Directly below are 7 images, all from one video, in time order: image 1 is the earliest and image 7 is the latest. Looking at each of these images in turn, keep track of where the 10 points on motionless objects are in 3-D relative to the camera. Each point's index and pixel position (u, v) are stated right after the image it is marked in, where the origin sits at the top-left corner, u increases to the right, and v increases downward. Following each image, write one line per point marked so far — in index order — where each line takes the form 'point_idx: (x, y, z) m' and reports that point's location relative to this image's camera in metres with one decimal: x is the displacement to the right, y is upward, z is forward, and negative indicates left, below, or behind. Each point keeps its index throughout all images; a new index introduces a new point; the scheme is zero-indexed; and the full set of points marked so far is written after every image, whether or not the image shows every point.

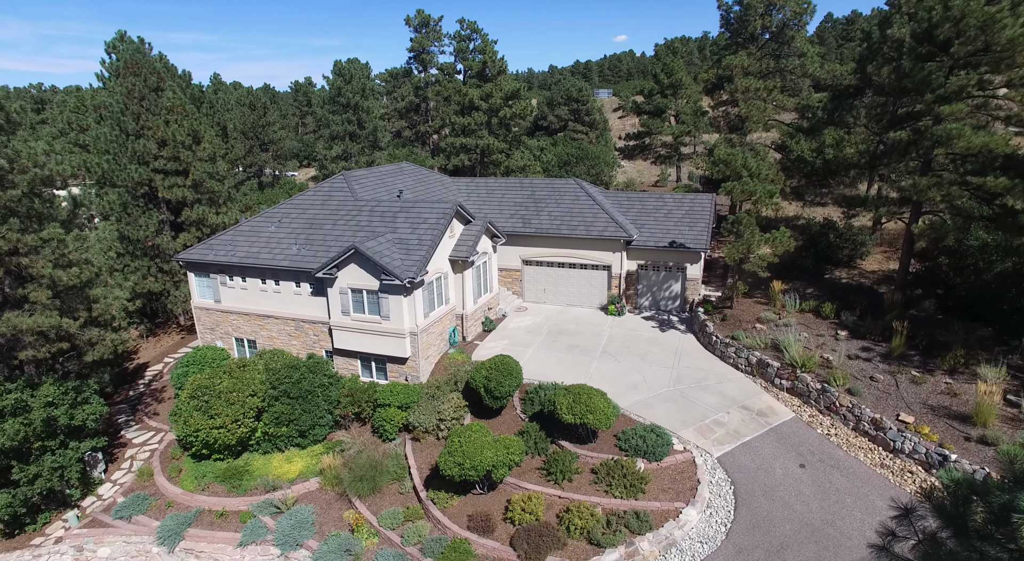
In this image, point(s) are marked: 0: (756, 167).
0: (+8.8, +4.1, +19.4) m
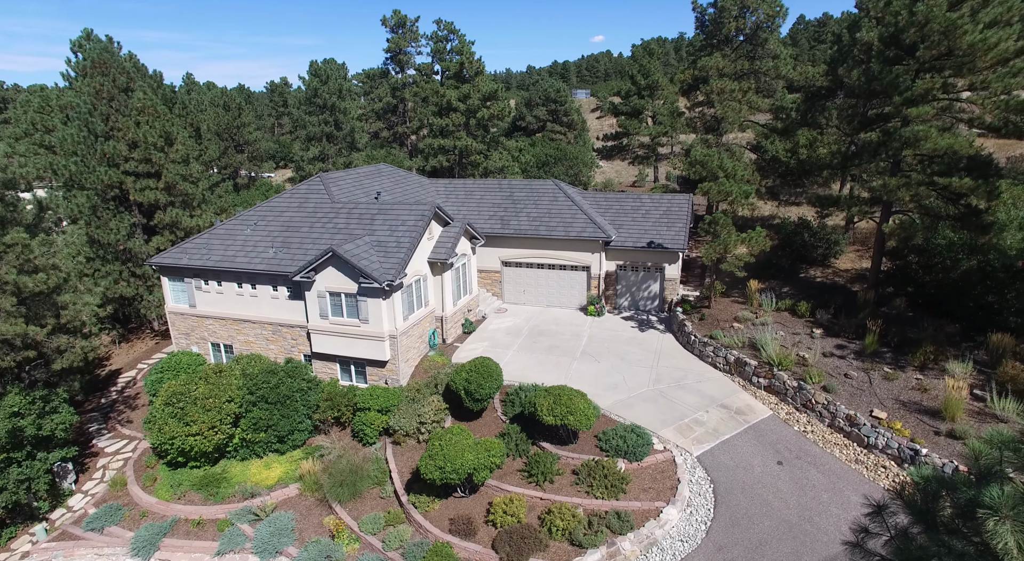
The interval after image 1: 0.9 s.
0: (+8.1, +4.1, +19.7) m
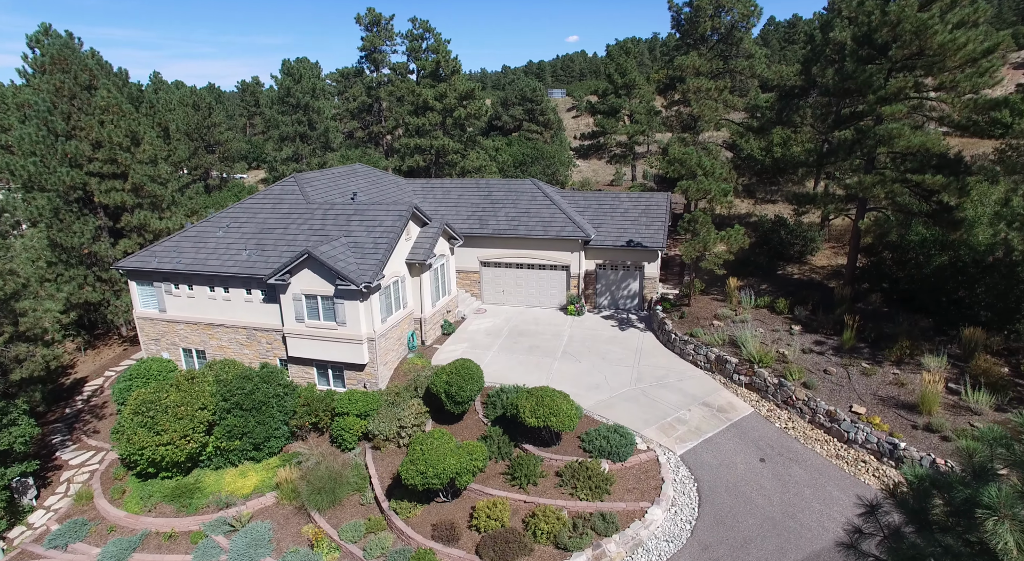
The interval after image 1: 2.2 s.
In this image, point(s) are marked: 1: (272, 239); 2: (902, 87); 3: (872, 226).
0: (+7.3, +4.2, +19.8) m
1: (-8.8, +1.5, +19.8) m
2: (+11.9, +5.9, +16.5) m
3: (+11.9, +1.8, +18.0) m
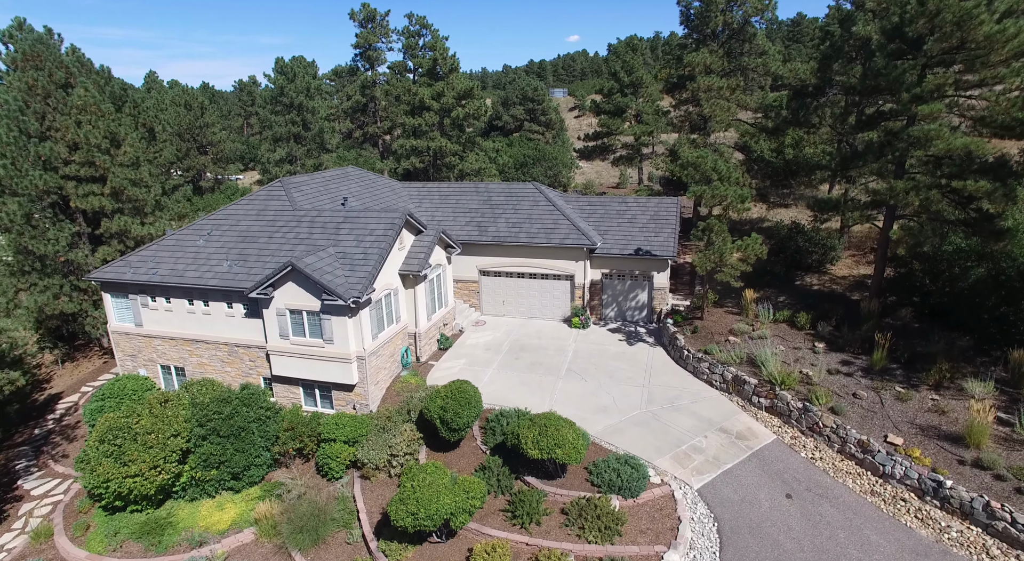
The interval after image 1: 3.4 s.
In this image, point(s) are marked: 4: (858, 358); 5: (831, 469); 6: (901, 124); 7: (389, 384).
0: (+7.3, +3.7, +18.4) m
1: (-8.7, +1.1, +18.4) m
2: (+11.9, +5.5, +15.1) m
3: (+11.9, +1.4, +16.6) m
4: (+10.3, -2.3, +16.1) m
5: (+7.9, -4.7, +13.5) m
6: (+12.1, +4.9, +16.9) m
7: (-4.1, -3.5, +18.2) m
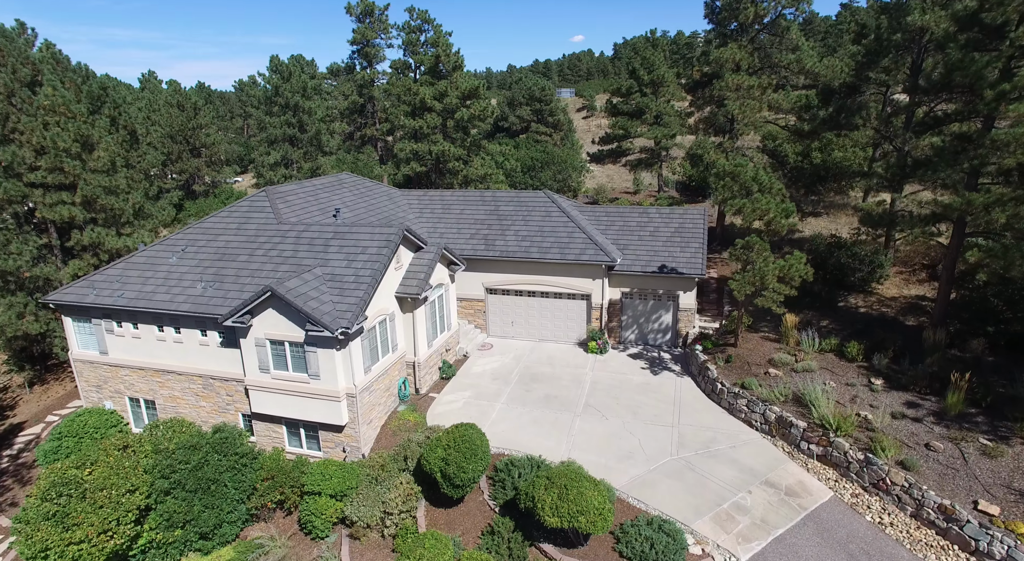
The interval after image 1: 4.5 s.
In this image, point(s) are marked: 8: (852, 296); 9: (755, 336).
0: (+7.7, +3.0, +16.3) m
1: (-8.4, +0.4, +16.3) m
2: (+12.2, +4.7, +12.9) m
3: (+12.3, +0.7, +14.4) m
4: (+10.6, -3.0, +13.9) m
5: (+8.2, -5.4, +11.3) m
6: (+12.4, +4.1, +14.7) m
7: (-3.8, -4.2, +16.1) m
8: (+12.3, -0.5, +19.4) m
9: (+8.2, -1.9, +18.4) m
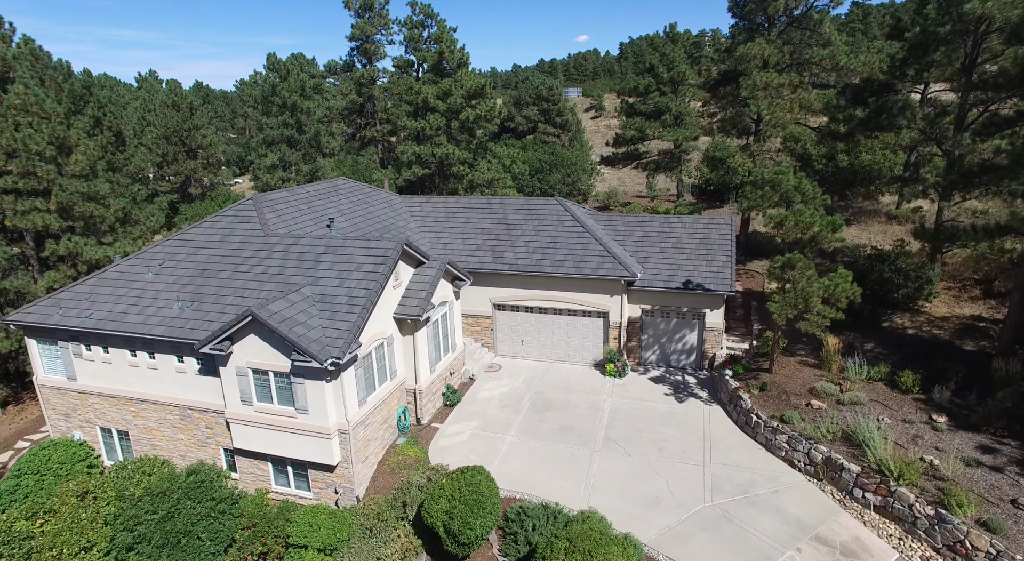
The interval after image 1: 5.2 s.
0: (+8.0, +2.4, +14.5) m
1: (-8.1, -0.1, +14.7) m
2: (+12.5, +4.2, +11.2) m
3: (+12.6, +0.1, +12.6) m
4: (+10.9, -3.6, +12.2) m
5: (+8.5, -6.0, +9.6) m
6: (+12.8, +3.6, +13.0) m
7: (-3.5, -4.7, +14.4) m
8: (+12.6, -1.1, +17.6) m
9: (+8.6, -2.4, +16.6) m
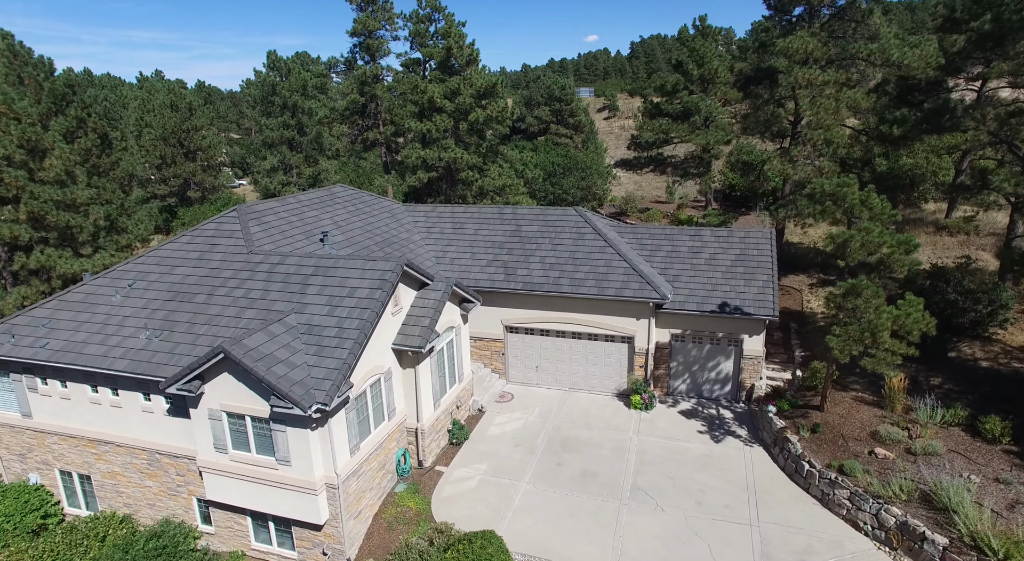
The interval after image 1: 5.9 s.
0: (+8.4, +1.8, +12.5) m
1: (-7.7, -0.7, +12.9) m
2: (+12.9, +3.5, +9.1) m
3: (+12.9, -0.6, +10.5) m
4: (+11.2, -4.3, +10.1) m
5: (+8.8, -6.6, +7.5) m
6: (+13.1, +2.9, +10.9) m
7: (-3.1, -5.3, +12.6) m
8: (+13.0, -1.8, +15.5) m
9: (+9.0, -3.1, +14.6) m
